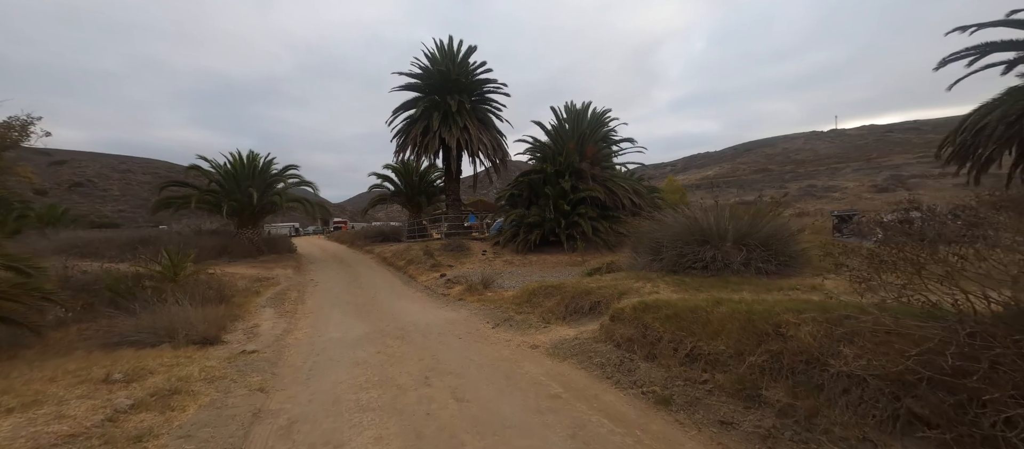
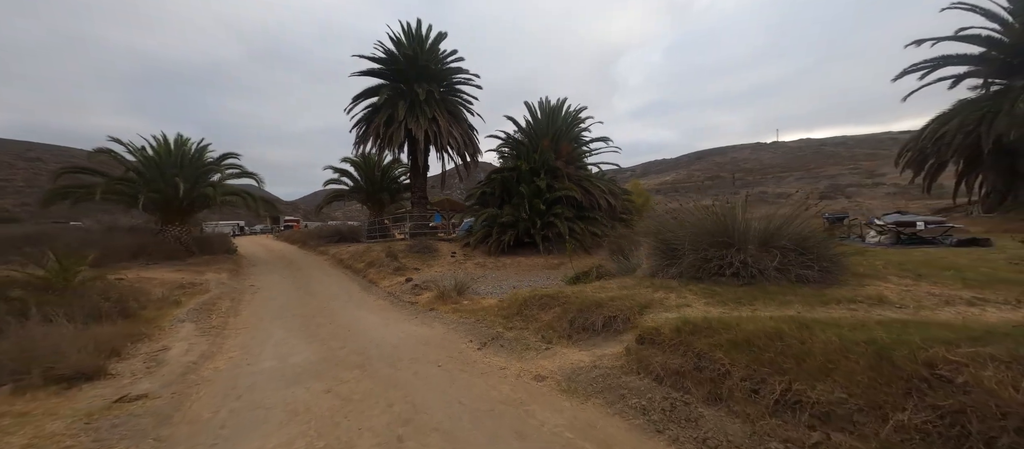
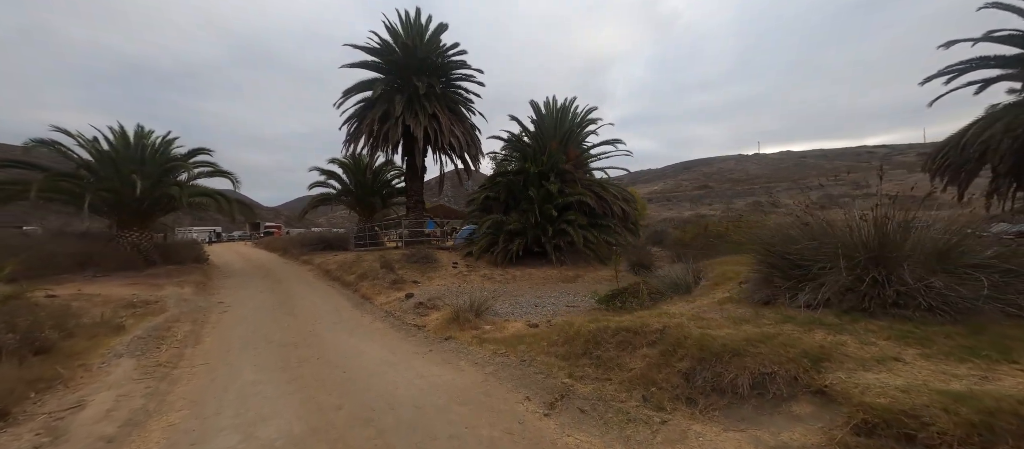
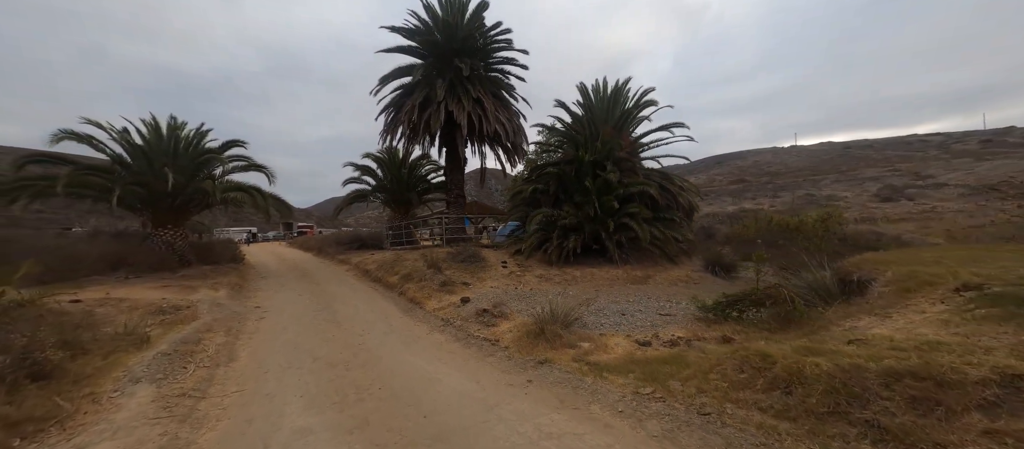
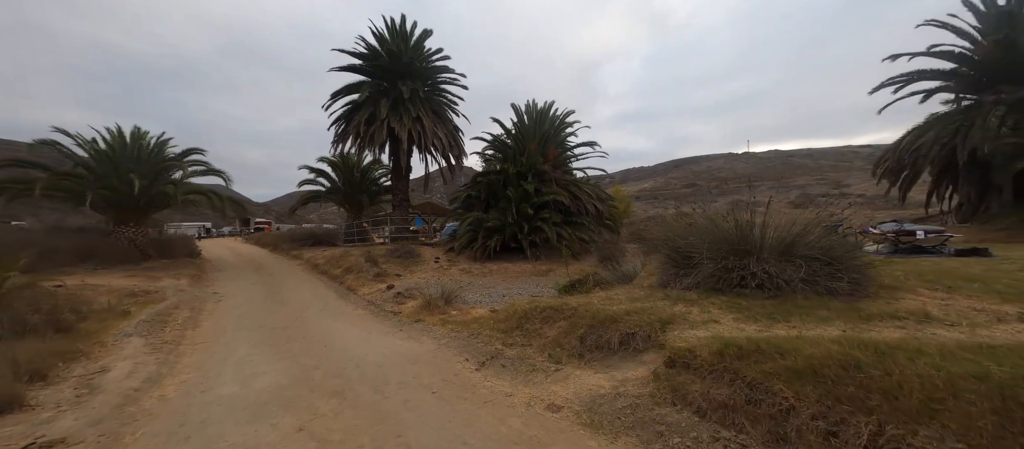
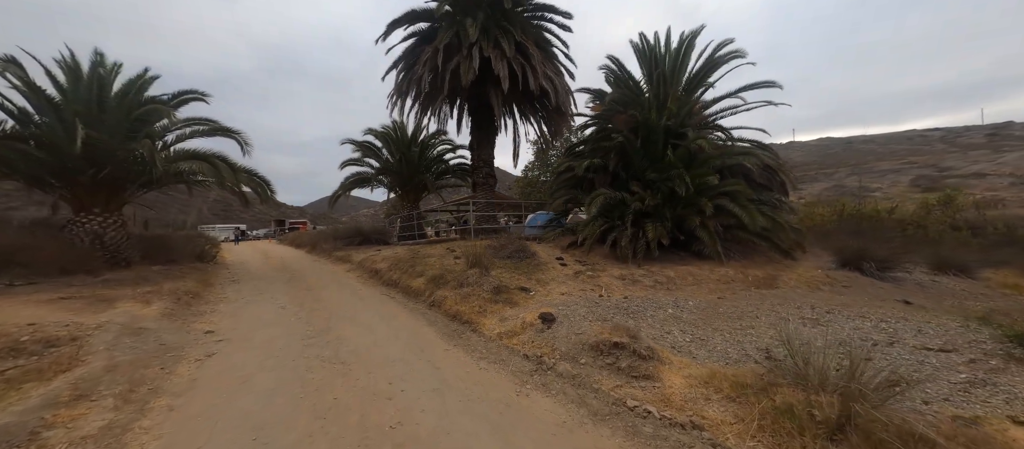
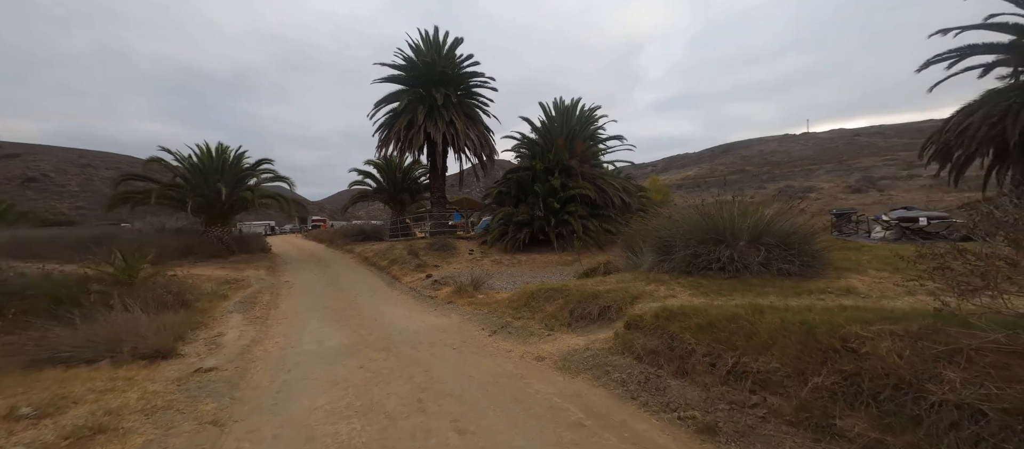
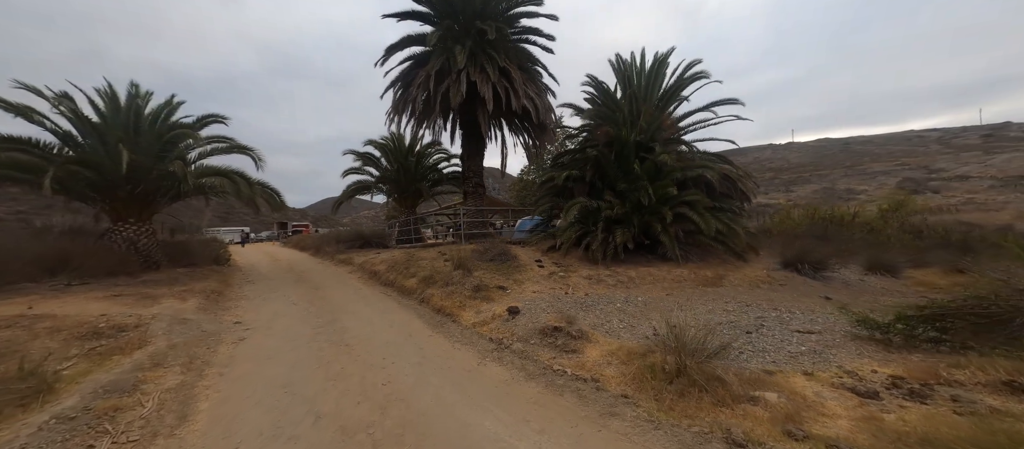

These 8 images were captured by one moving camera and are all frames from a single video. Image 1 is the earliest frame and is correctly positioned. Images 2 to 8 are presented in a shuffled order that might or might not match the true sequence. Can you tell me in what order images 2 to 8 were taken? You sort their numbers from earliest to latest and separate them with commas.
7, 2, 5, 3, 4, 8, 6
